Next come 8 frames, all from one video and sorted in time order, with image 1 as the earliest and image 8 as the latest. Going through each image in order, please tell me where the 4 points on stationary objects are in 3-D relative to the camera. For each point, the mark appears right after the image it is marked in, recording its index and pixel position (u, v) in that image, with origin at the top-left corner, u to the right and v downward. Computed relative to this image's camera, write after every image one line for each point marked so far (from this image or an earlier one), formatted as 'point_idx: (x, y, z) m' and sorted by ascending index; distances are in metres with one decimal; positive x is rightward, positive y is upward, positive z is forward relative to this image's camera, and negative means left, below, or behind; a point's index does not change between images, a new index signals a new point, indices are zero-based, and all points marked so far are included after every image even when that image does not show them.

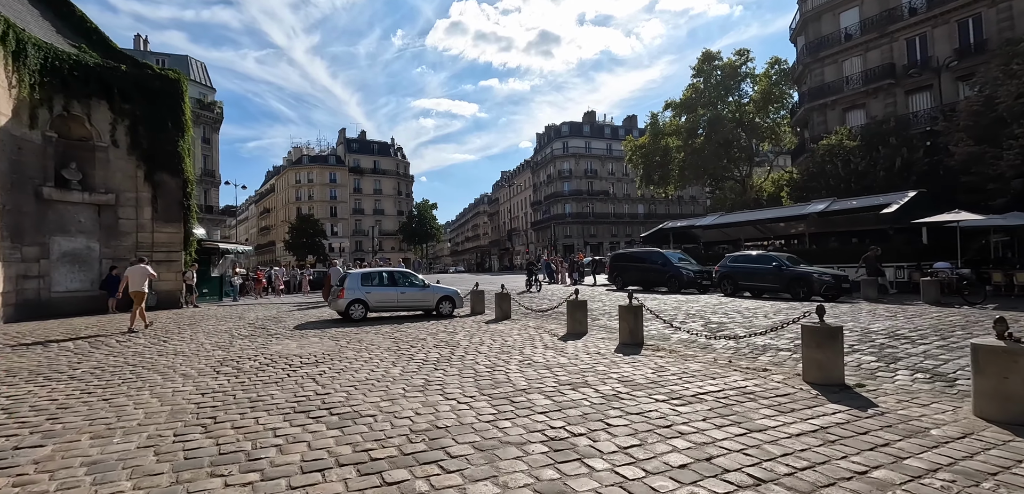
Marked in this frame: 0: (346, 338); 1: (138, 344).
0: (-2.5, -1.3, +7.5) m
1: (-5.4, -1.4, +7.5) m
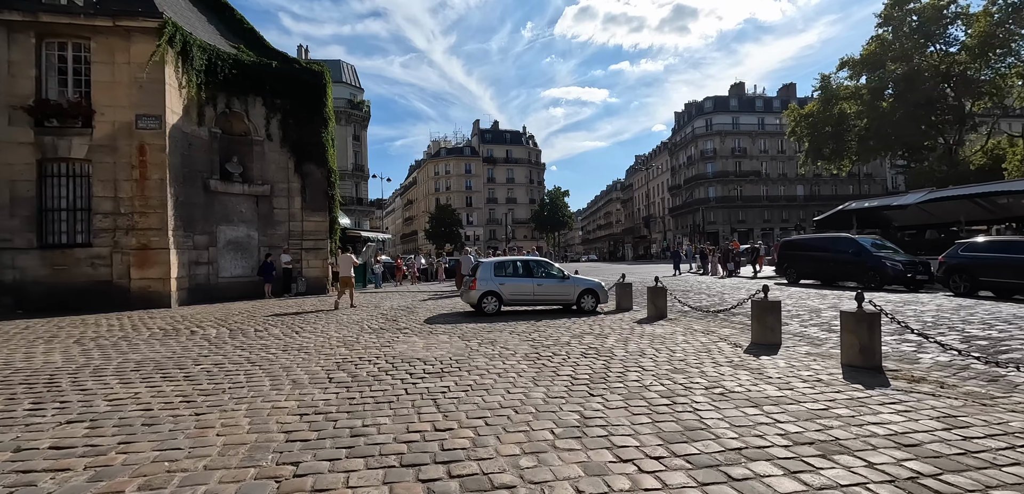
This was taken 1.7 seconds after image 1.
0: (-0.5, -1.1, +6.5) m
1: (-3.4, -1.2, +7.2) m
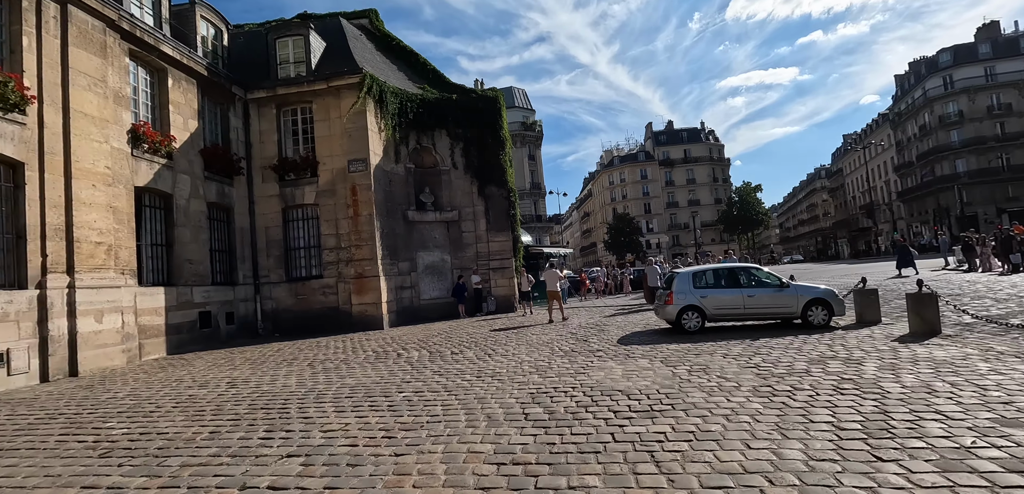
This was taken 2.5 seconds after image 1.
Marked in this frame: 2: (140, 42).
0: (+1.8, -1.3, +5.6) m
1: (-0.6, -1.6, +7.2) m
2: (-8.9, +4.9, +12.3) m
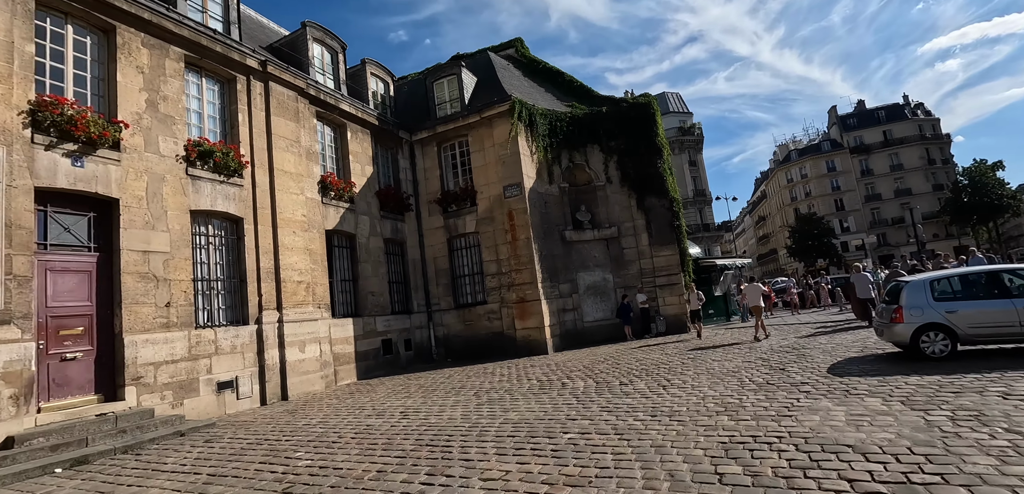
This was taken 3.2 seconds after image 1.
0: (+3.4, -1.3, +4.2) m
1: (+1.6, -1.8, +6.5) m
2: (-5.1, +3.9, +14.0) m
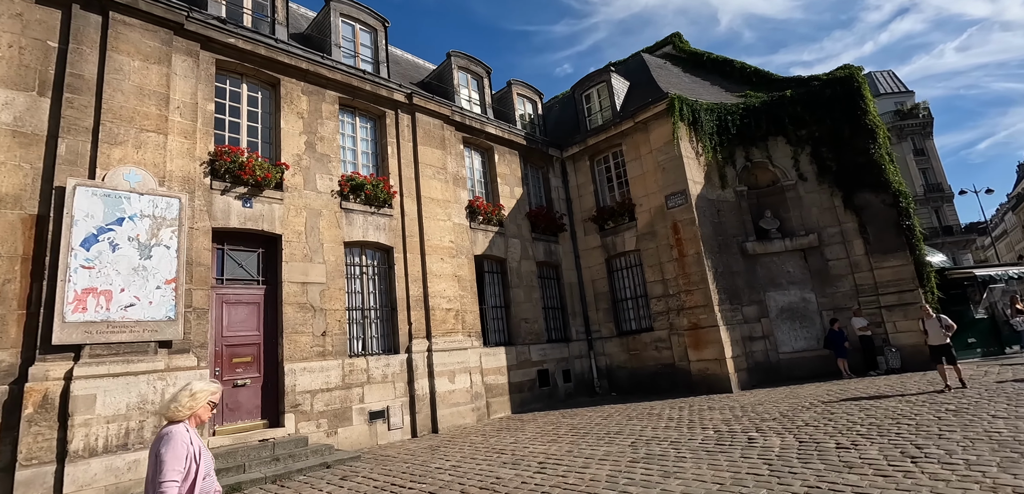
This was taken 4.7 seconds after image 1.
0: (+3.8, -1.1, +1.6) m
1: (+2.9, -1.8, +4.3) m
2: (-1.1, +3.2, +14.0) m
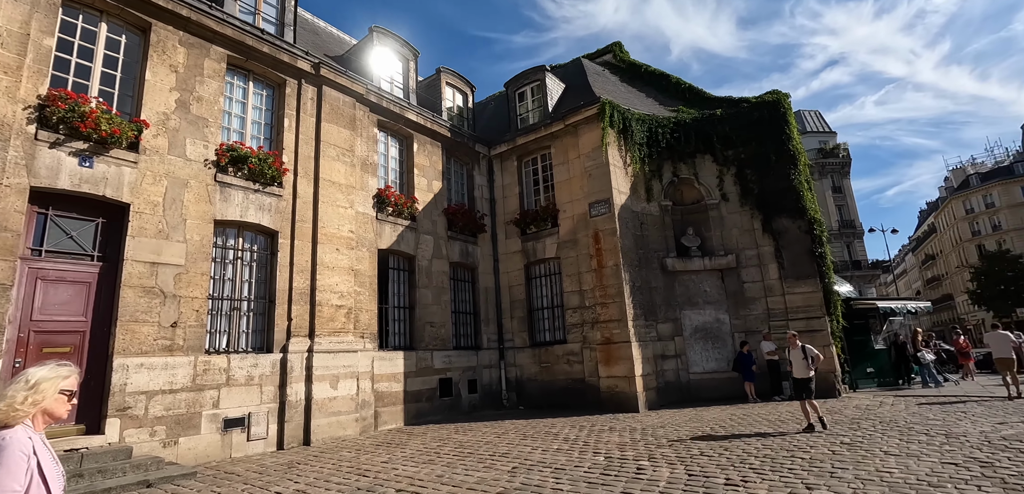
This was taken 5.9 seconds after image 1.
0: (+2.9, -1.2, +1.0) m
1: (+1.6, -1.9, +3.6) m
2: (-3.1, +3.4, +12.8) m
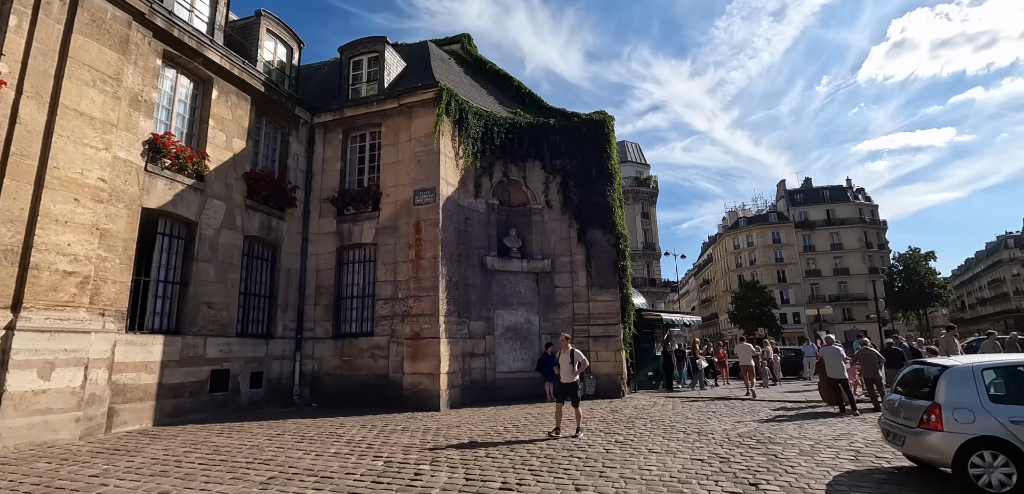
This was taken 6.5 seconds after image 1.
0: (+2.0, -1.3, +1.1) m
1: (-0.1, -1.8, +3.1) m
2: (-6.8, +4.2, +10.5) m
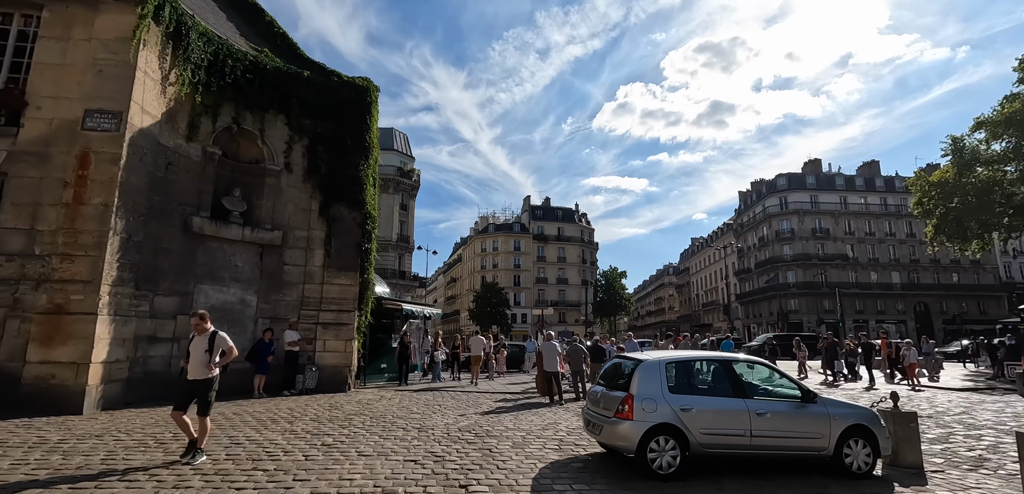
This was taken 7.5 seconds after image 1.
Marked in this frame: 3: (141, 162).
0: (+1.2, -1.2, +0.7) m
1: (-1.6, -1.3, +1.5) m
2: (-10.2, +5.6, +5.2) m
3: (-7.0, +1.6, +9.8) m
